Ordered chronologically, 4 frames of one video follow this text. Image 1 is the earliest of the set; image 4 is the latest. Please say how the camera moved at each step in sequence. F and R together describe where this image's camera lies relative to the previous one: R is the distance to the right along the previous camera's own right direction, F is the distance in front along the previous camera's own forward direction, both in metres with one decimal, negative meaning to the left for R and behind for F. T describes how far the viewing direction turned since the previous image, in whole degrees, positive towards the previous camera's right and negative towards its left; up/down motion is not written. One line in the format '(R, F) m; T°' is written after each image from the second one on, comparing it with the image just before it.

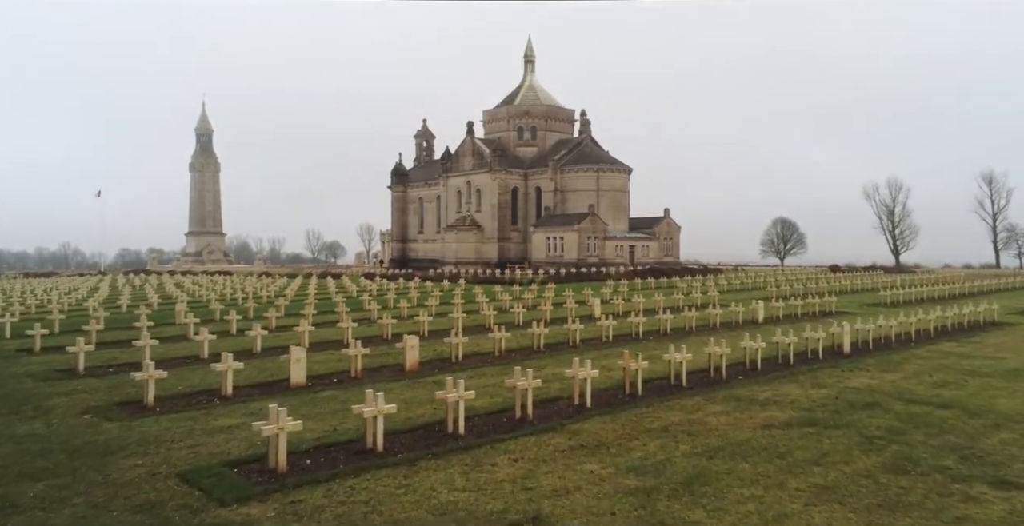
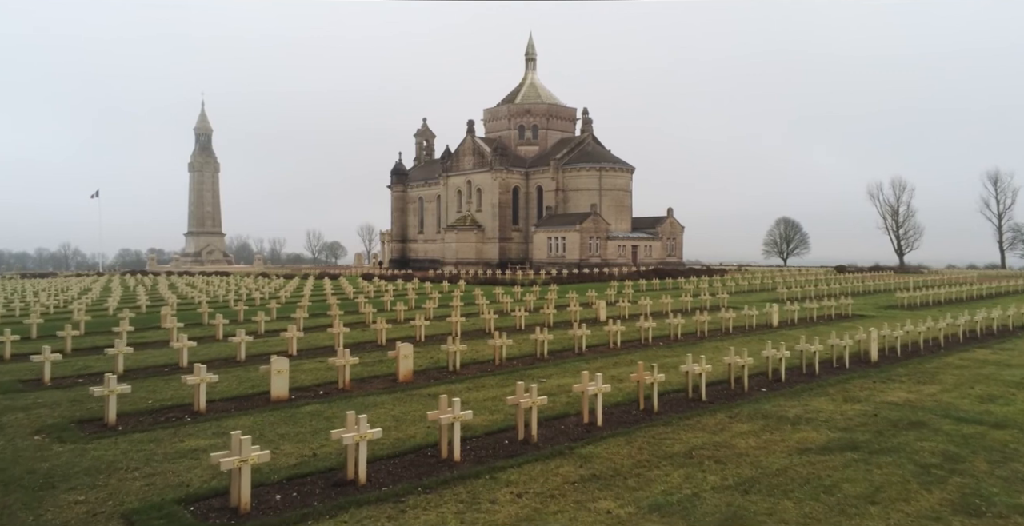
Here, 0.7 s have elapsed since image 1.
(0.0, +1.2) m; 0°
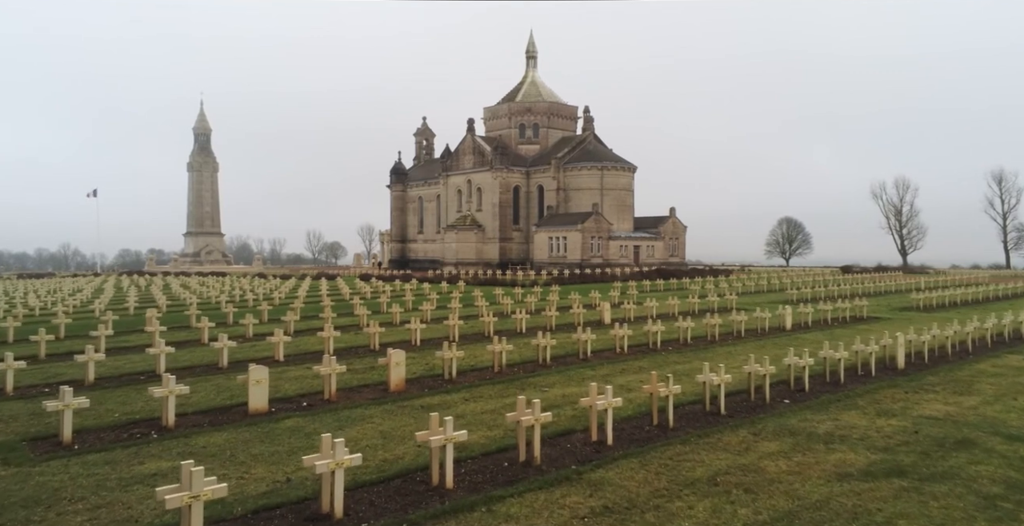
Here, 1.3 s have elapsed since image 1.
(0.0, +1.1) m; 0°
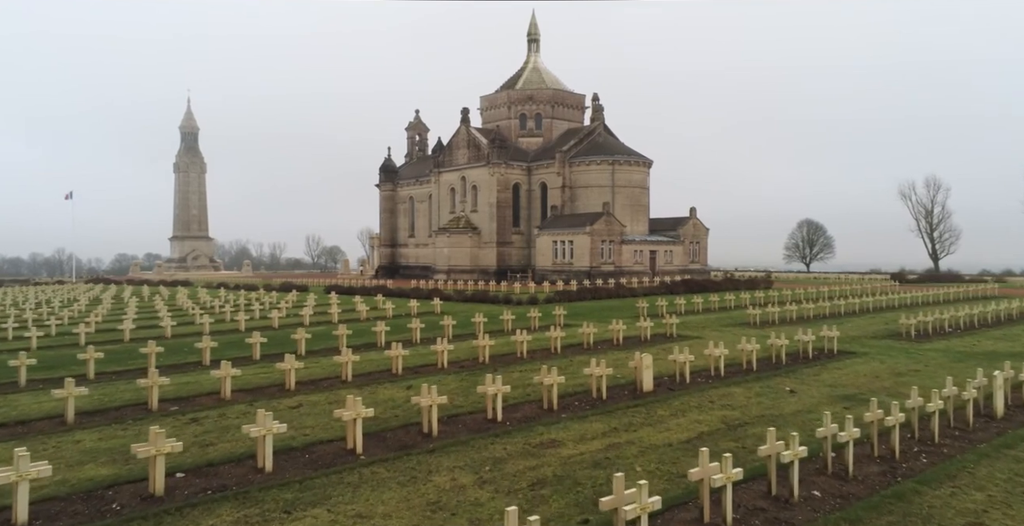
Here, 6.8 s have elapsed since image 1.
(+0.7, +10.9) m; 0°
